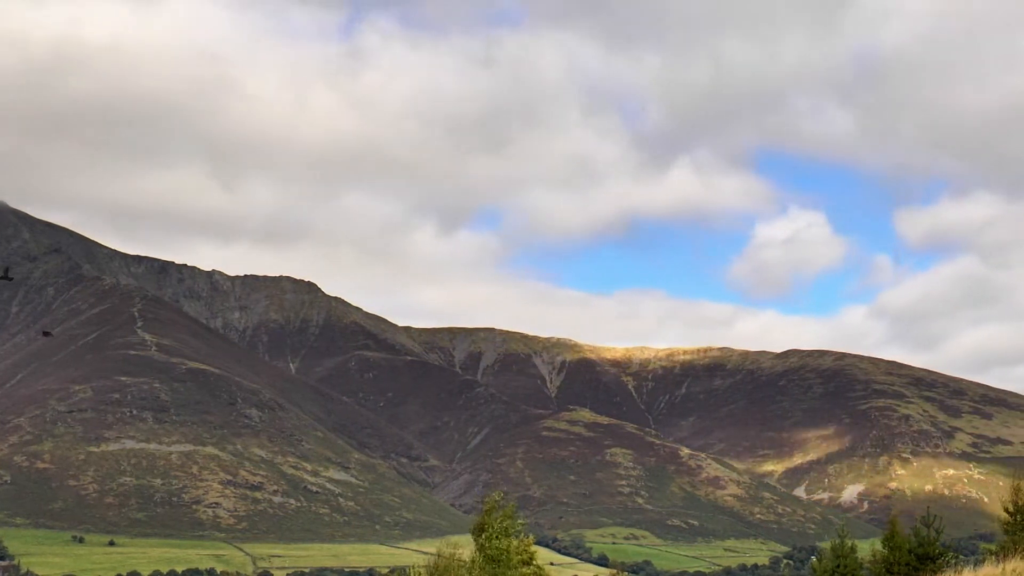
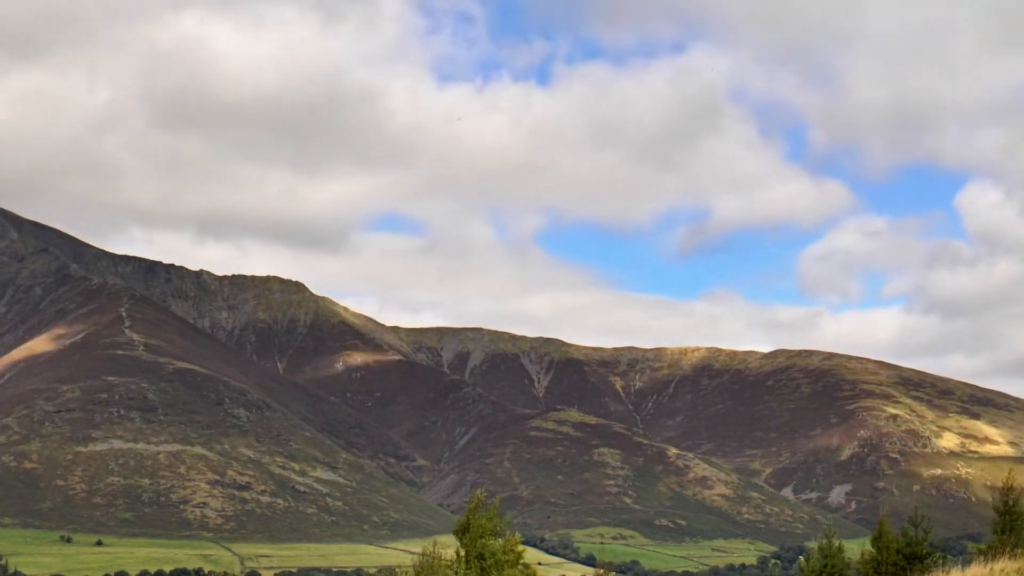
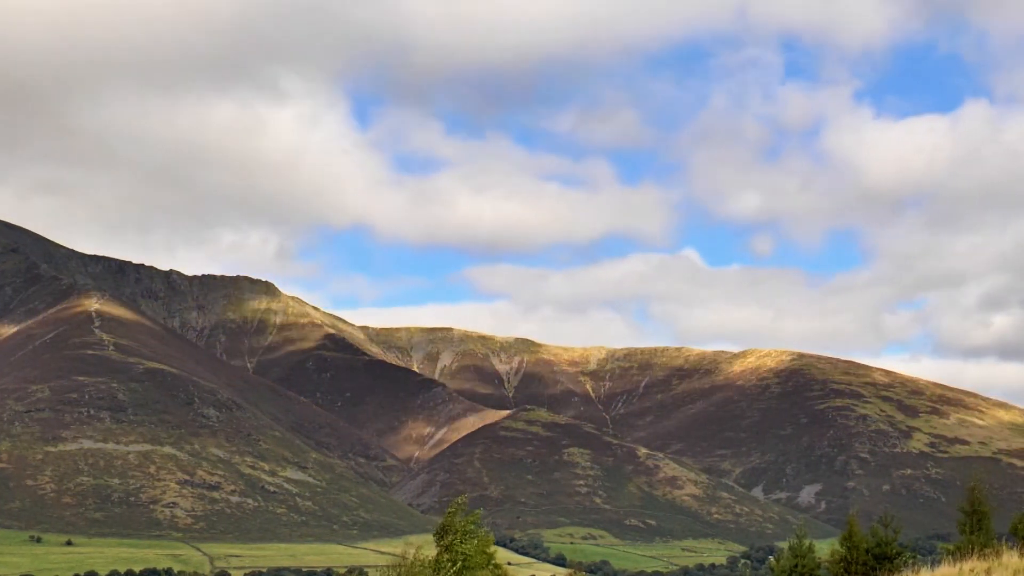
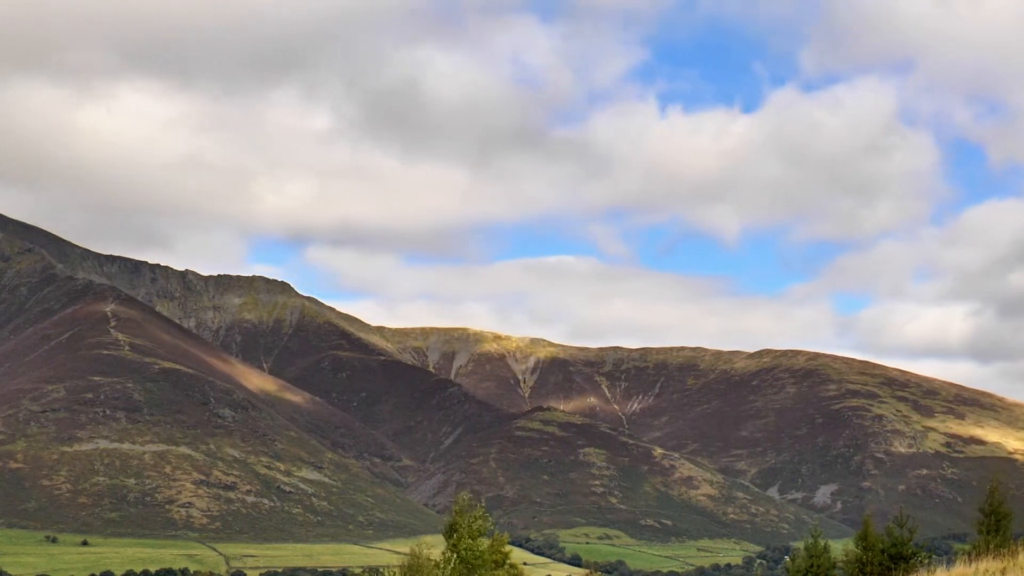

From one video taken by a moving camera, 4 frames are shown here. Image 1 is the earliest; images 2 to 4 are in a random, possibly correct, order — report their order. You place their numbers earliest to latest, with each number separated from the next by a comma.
2, 4, 3
